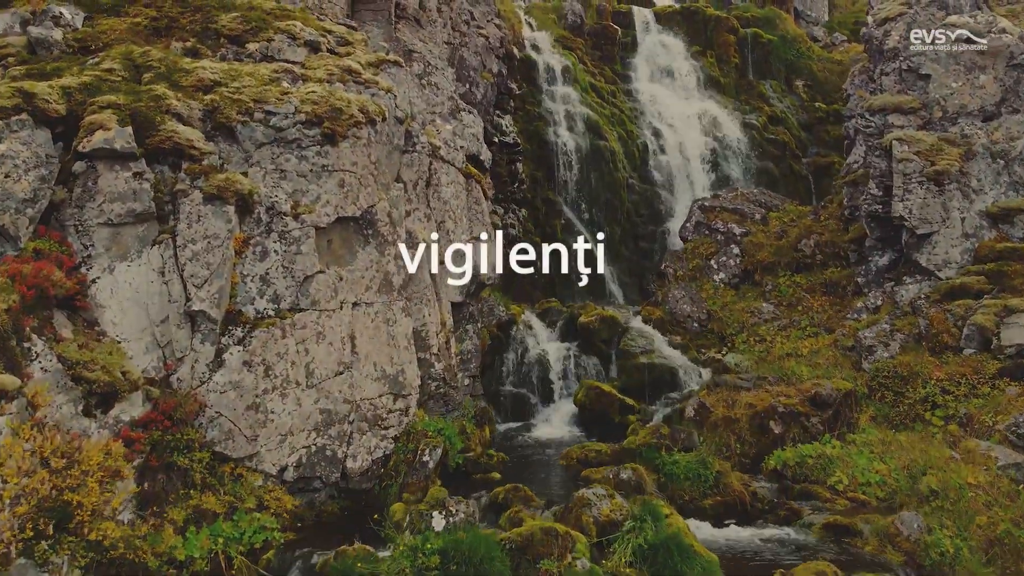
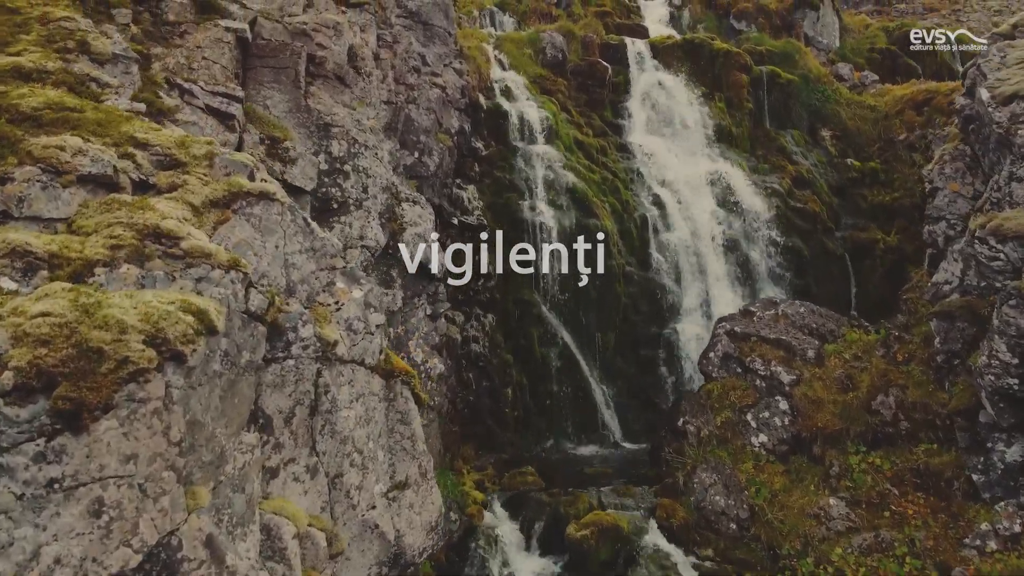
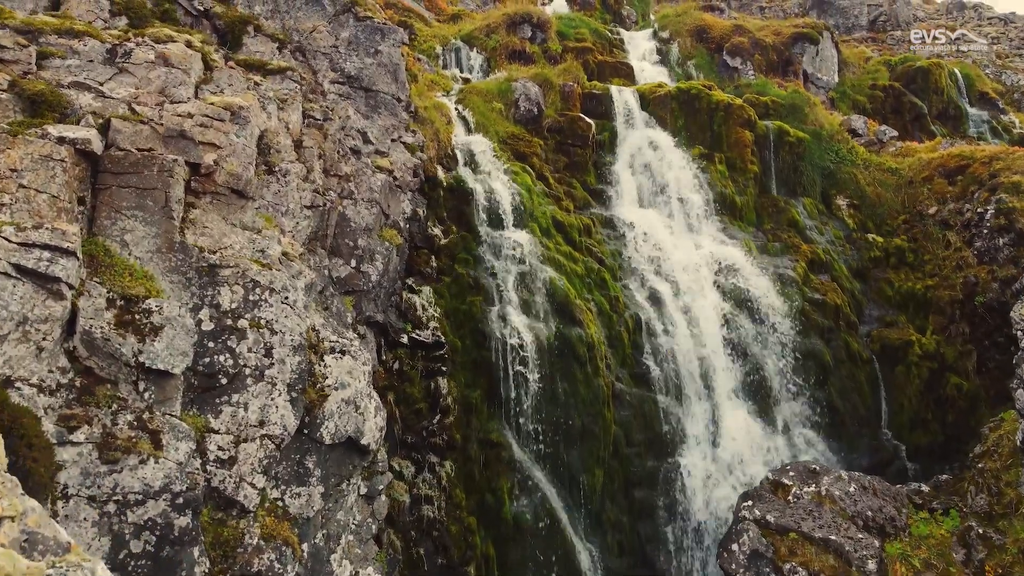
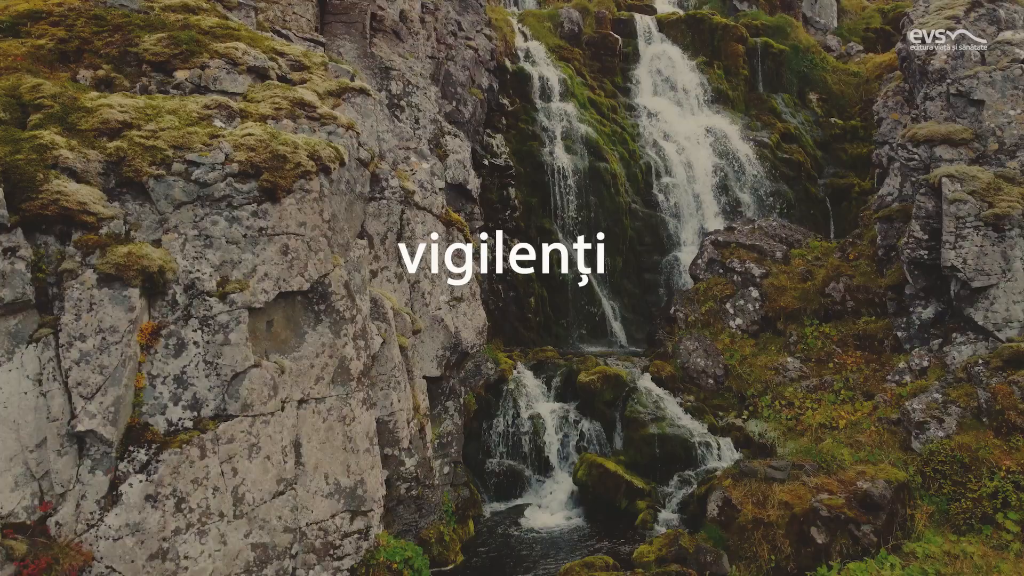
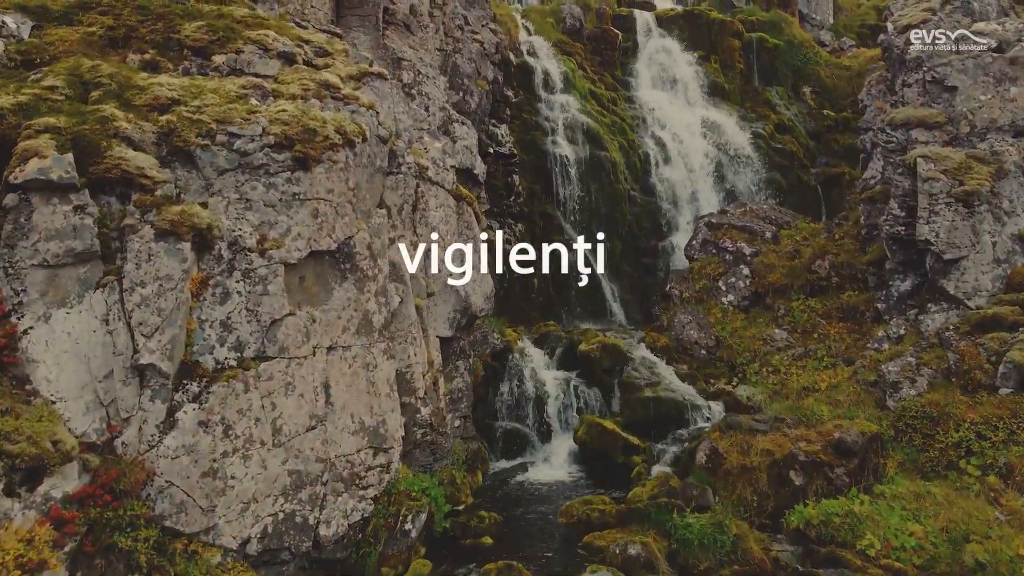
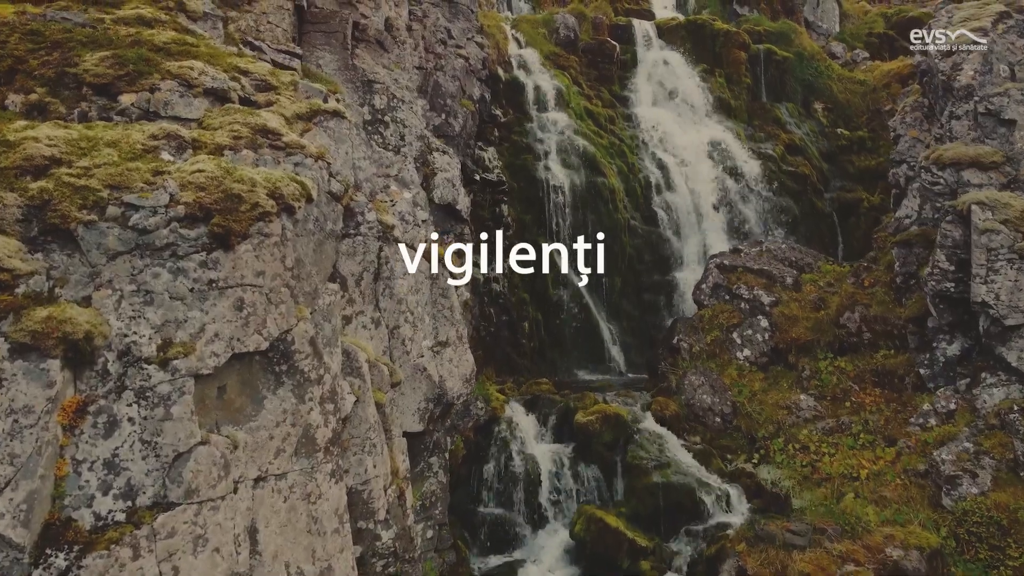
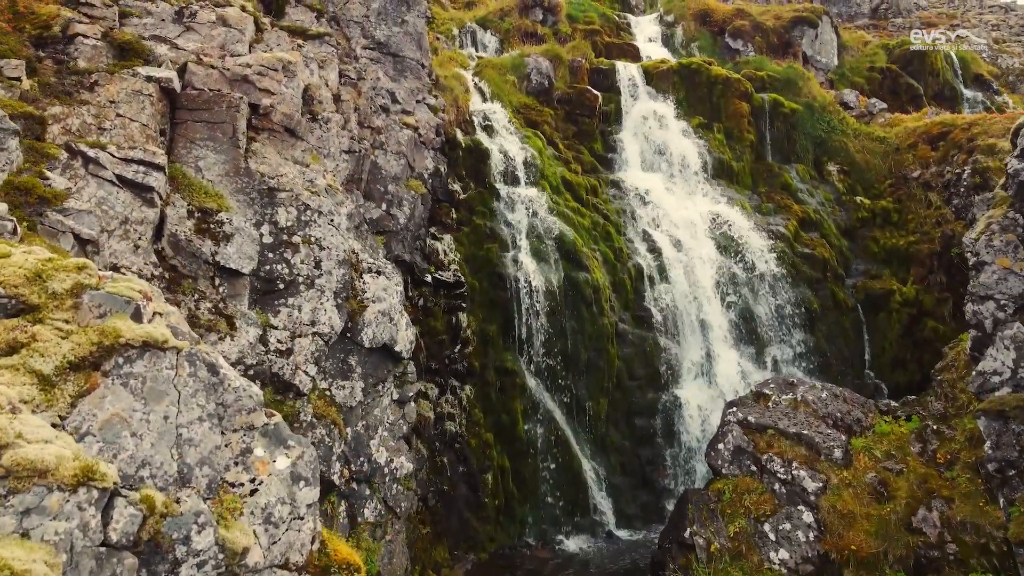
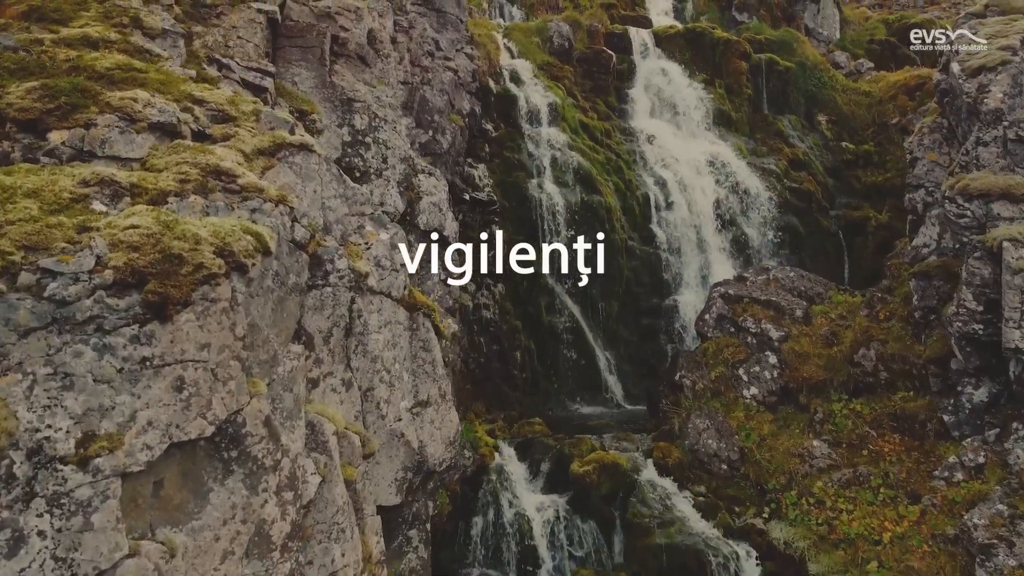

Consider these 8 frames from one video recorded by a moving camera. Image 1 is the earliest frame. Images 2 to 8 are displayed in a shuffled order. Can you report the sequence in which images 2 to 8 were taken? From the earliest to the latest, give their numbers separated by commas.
5, 4, 6, 8, 2, 7, 3
